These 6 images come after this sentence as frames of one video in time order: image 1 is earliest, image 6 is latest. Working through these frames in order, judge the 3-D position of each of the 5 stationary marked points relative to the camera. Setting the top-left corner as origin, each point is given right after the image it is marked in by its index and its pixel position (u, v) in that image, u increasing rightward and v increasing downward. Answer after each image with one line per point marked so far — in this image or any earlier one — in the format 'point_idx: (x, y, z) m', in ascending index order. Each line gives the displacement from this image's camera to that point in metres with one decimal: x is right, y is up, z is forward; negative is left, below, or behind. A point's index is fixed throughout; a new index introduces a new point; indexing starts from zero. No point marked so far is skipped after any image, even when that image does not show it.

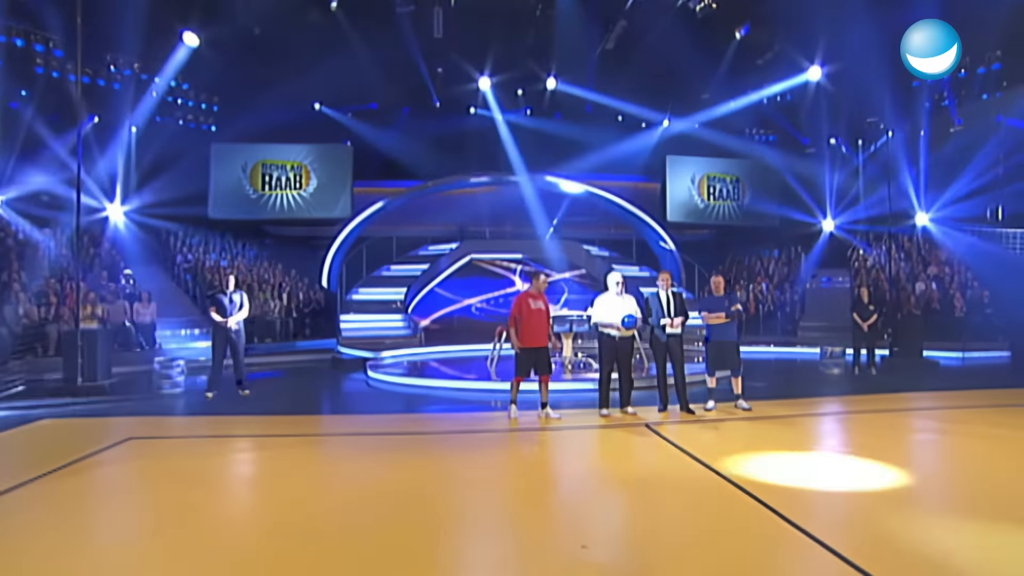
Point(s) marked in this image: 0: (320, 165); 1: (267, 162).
0: (-4.1, +2.8, +14.1) m
1: (-5.2, +2.7, +13.8) m
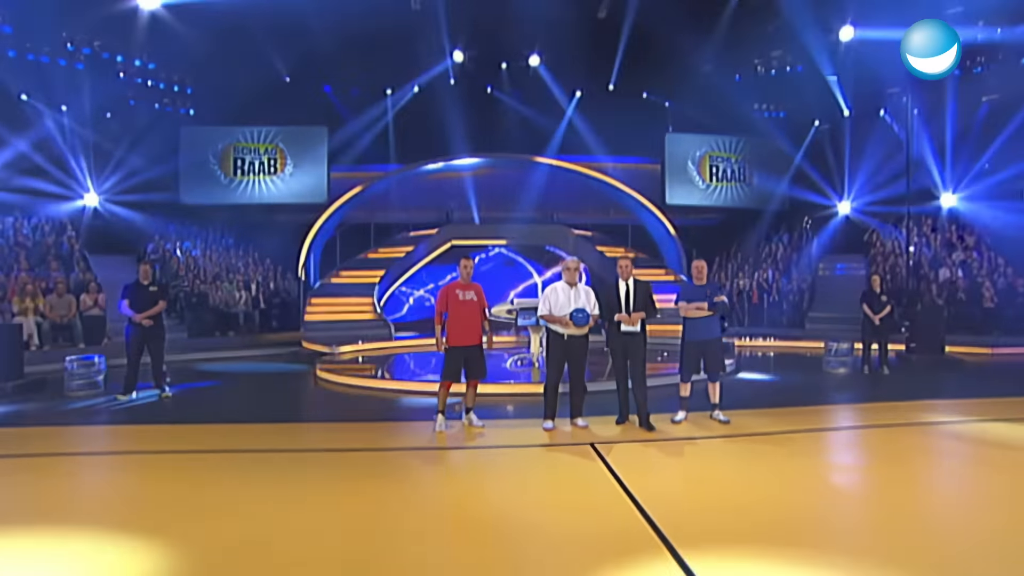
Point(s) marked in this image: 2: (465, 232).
0: (-4.5, +3.0, +13.3) m
1: (-5.6, +3.0, +13.0) m
2: (-1.2, +1.3, +14.9) m
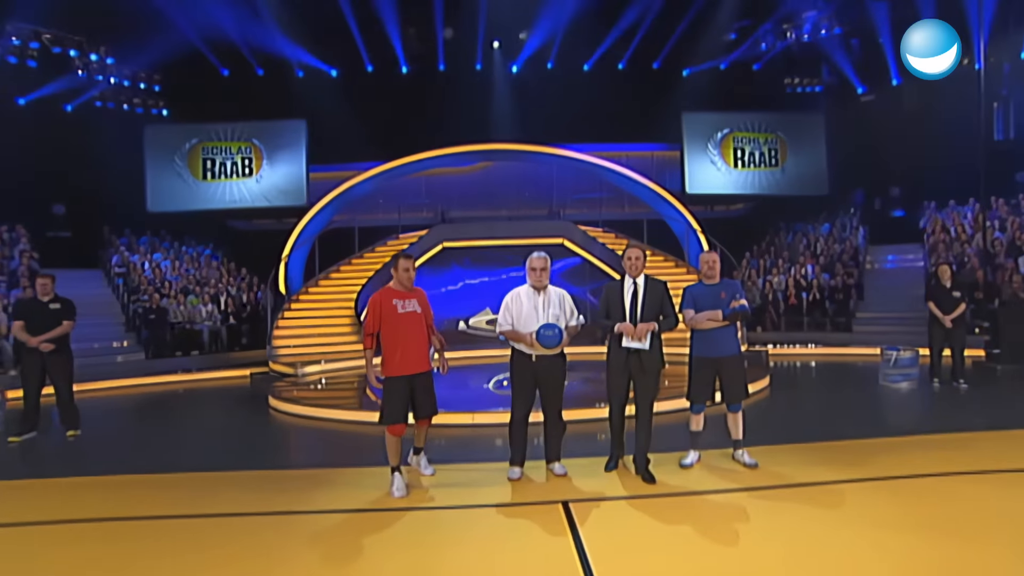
0: (-4.6, +2.8, +12.0) m
1: (-5.7, +2.7, +11.7) m
2: (-1.2, +1.2, +13.4) m
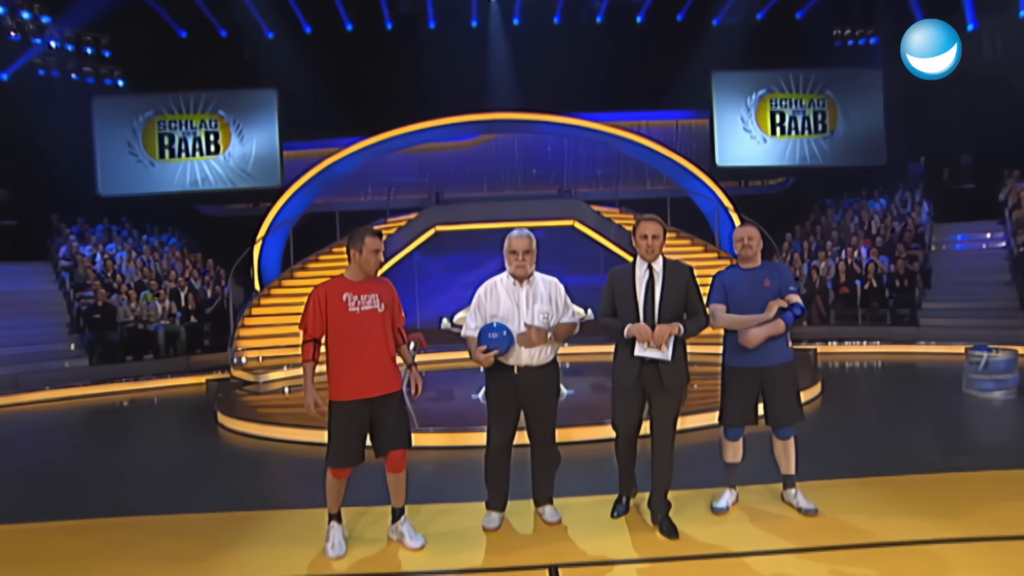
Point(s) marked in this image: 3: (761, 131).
0: (-4.6, +2.9, +10.5) m
1: (-5.7, +2.8, +10.3) m
2: (-1.1, +1.4, +11.8) m
3: (+4.3, +2.8, +10.8) m
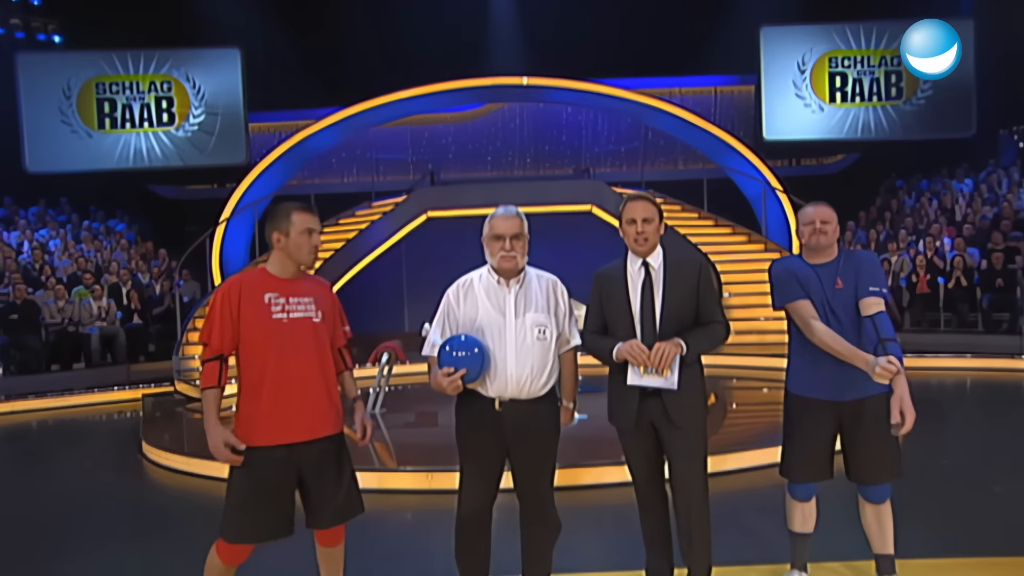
0: (-4.5, +3.0, +8.8) m
1: (-5.7, +2.9, +8.6) m
2: (-1.0, +1.4, +10.0) m
3: (+4.4, +2.8, +8.8) m
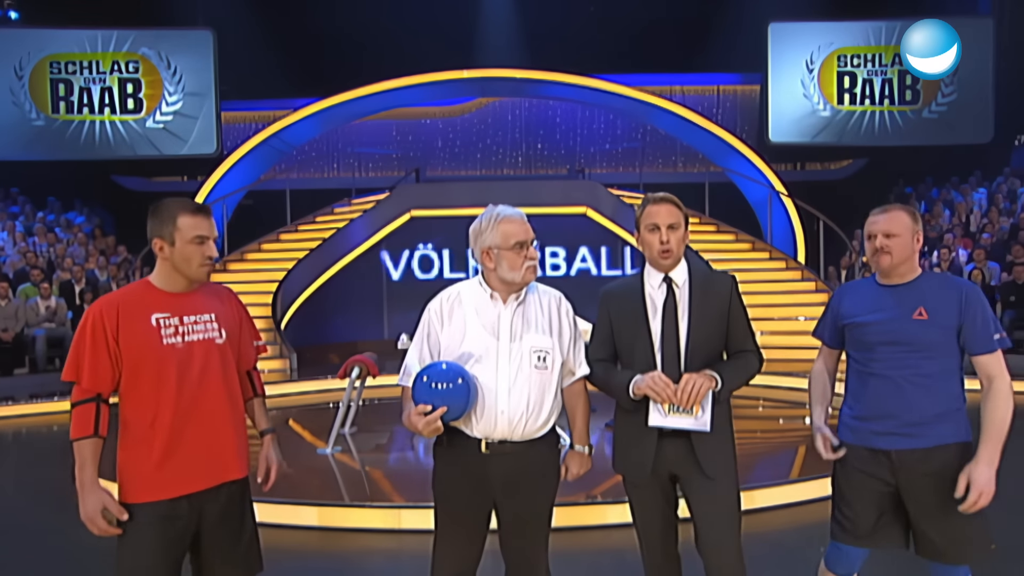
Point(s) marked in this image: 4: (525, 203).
0: (-4.6, +3.0, +8.1) m
1: (-5.8, +2.9, +7.9) m
2: (-1.1, +1.4, +9.4) m
3: (+4.3, +2.6, +8.3) m
4: (+0.2, +1.3, +9.6) m
